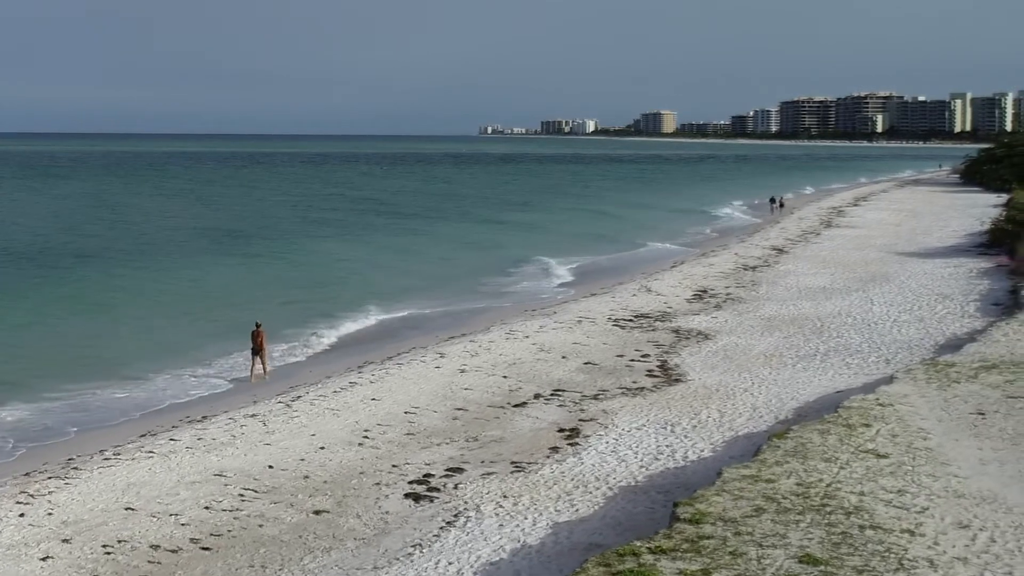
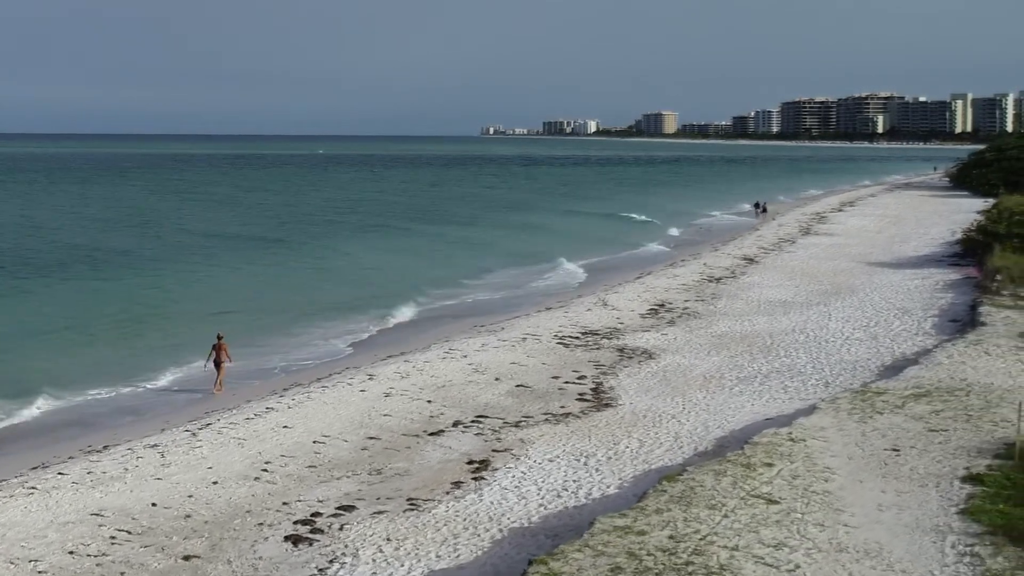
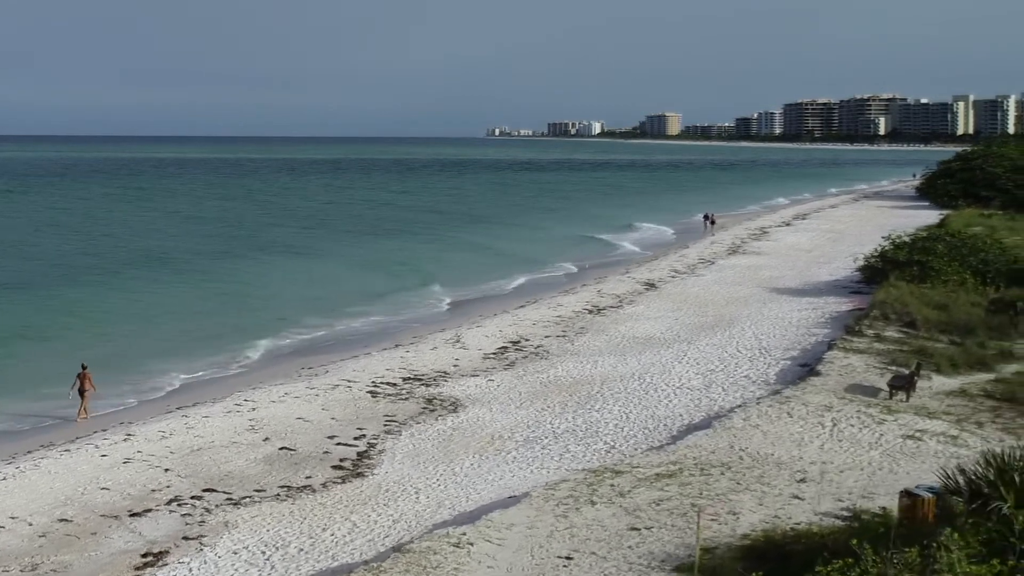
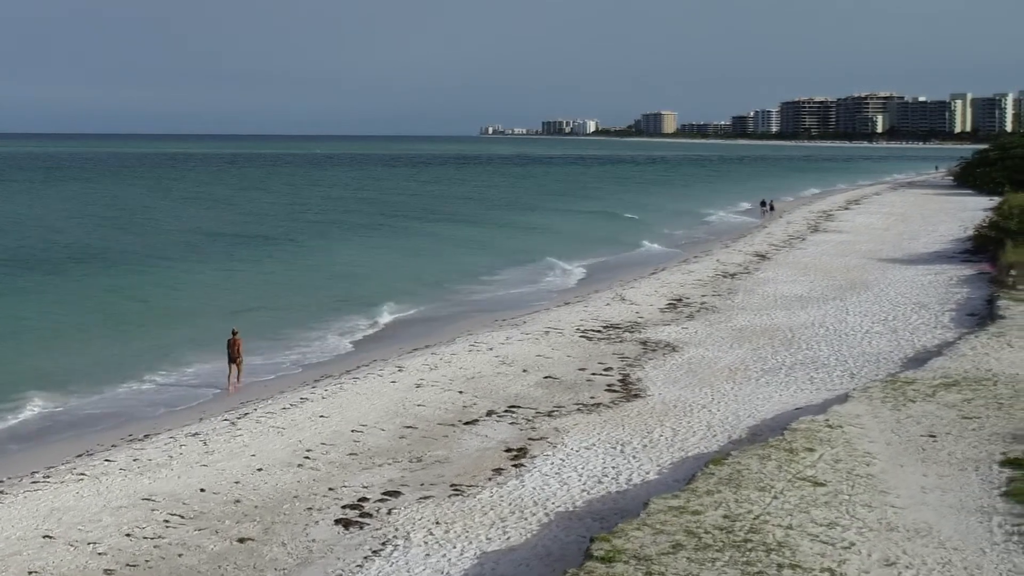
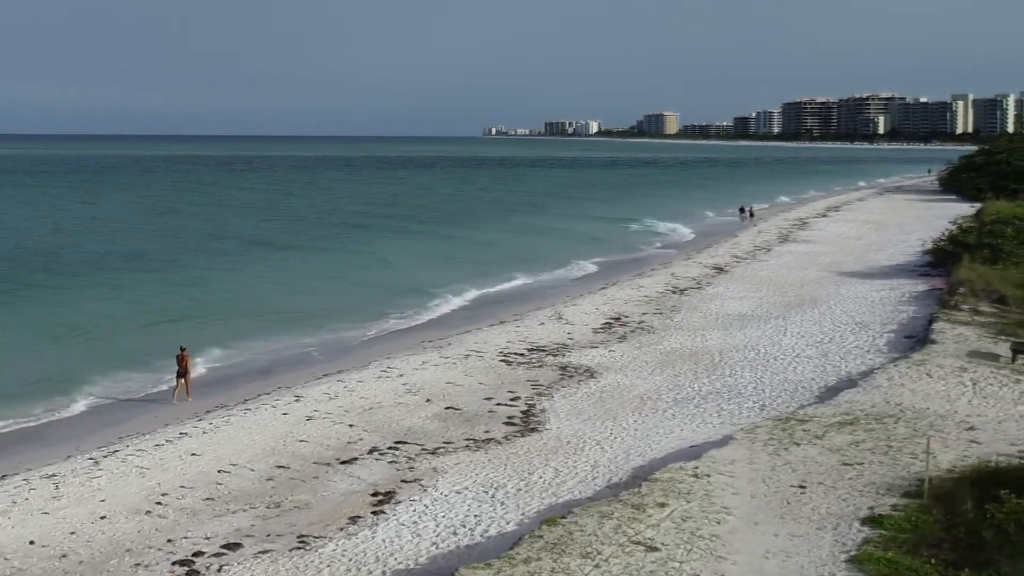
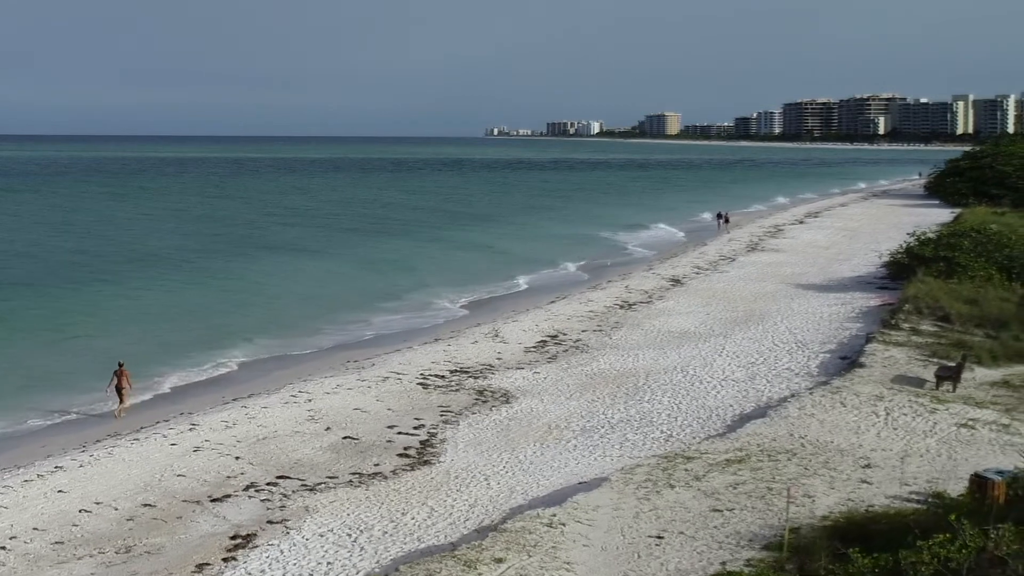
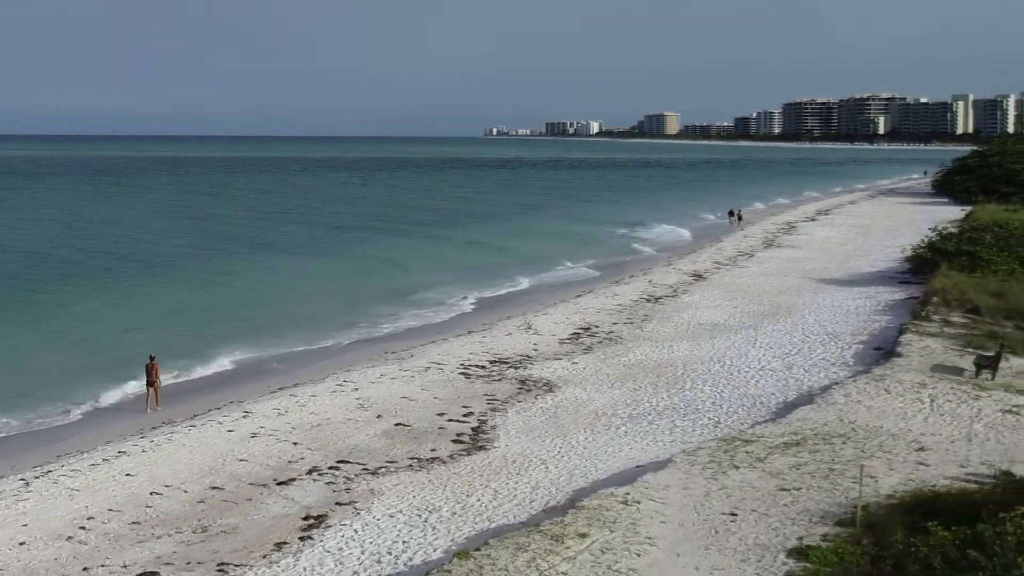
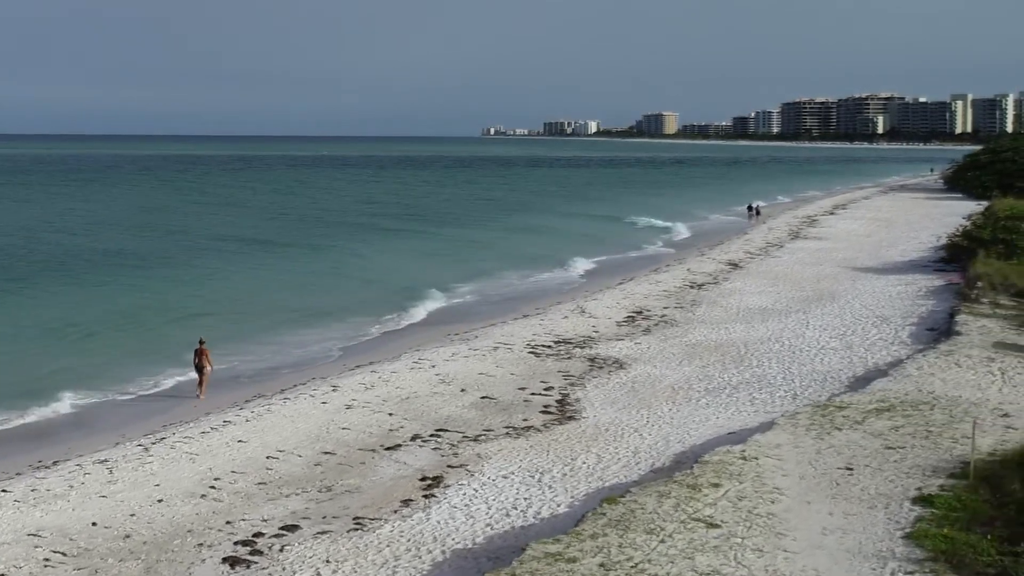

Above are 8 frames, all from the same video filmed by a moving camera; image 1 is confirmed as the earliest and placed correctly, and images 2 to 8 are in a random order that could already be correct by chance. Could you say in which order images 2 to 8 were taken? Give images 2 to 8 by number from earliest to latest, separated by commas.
4, 2, 8, 5, 7, 6, 3
